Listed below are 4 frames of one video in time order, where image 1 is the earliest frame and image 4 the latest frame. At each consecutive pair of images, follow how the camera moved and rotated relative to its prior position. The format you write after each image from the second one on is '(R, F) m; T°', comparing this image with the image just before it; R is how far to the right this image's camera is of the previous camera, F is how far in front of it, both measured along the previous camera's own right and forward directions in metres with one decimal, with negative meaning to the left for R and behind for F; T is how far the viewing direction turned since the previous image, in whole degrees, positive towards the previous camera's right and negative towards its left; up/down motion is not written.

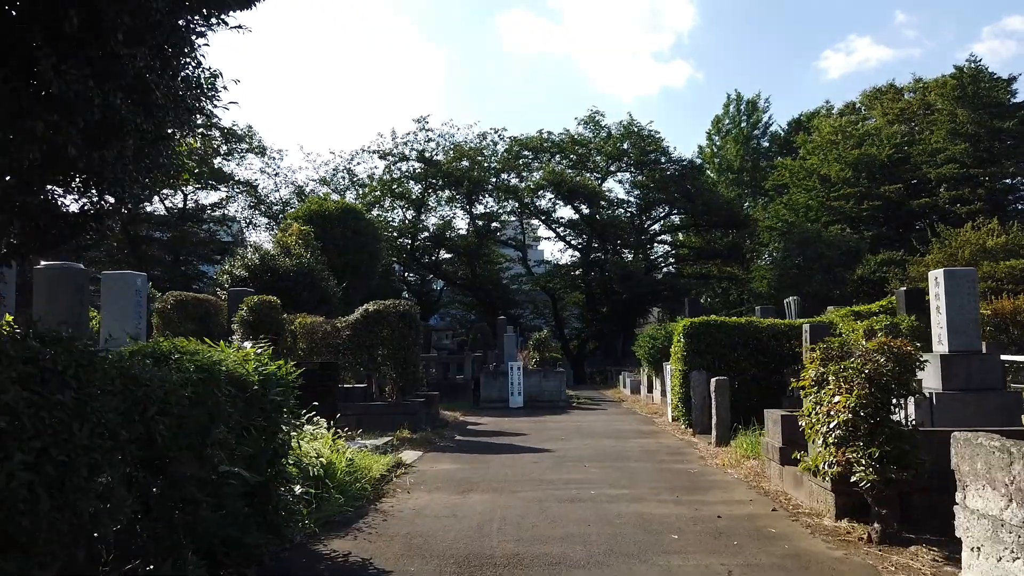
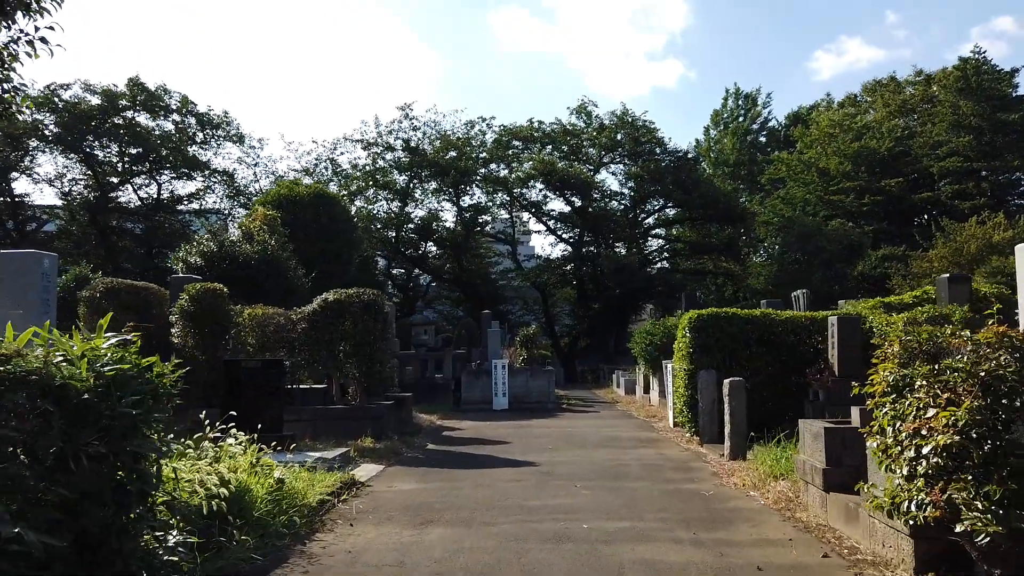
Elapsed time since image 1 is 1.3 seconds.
(+0.2, +1.8) m; +1°
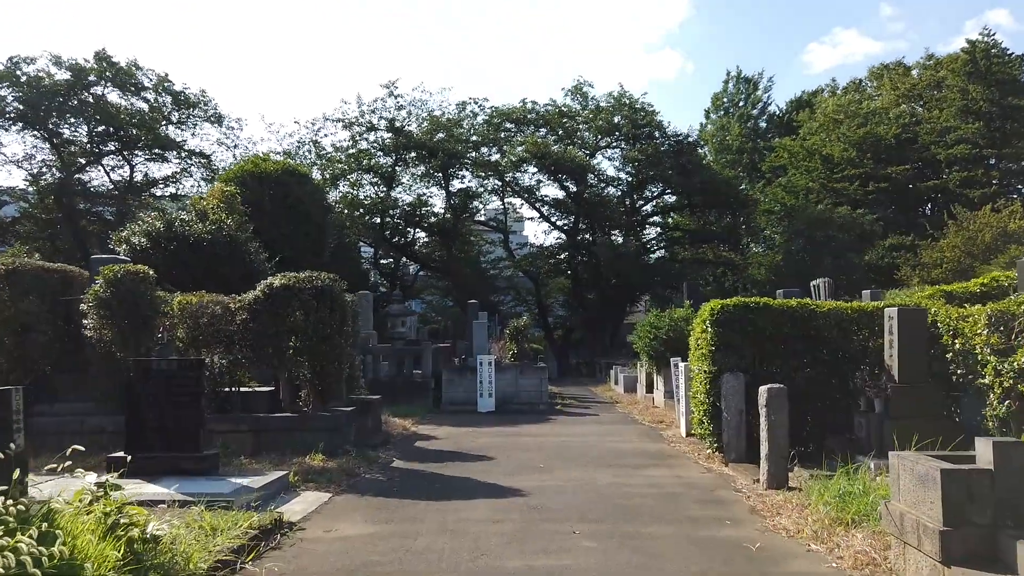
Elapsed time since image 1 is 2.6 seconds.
(+0.1, +2.1) m; 0°
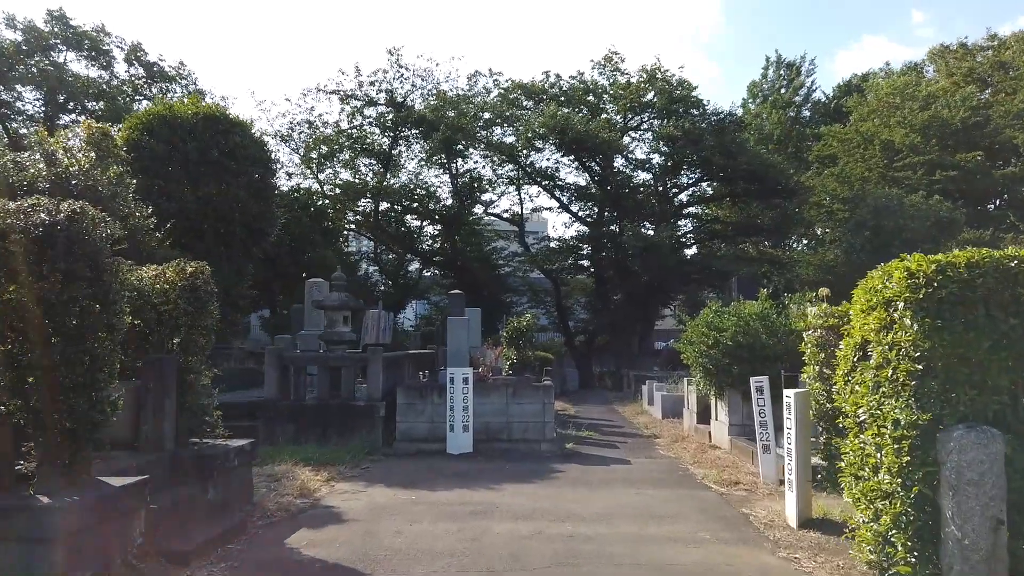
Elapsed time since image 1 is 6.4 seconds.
(+0.5, +5.6) m; -2°
